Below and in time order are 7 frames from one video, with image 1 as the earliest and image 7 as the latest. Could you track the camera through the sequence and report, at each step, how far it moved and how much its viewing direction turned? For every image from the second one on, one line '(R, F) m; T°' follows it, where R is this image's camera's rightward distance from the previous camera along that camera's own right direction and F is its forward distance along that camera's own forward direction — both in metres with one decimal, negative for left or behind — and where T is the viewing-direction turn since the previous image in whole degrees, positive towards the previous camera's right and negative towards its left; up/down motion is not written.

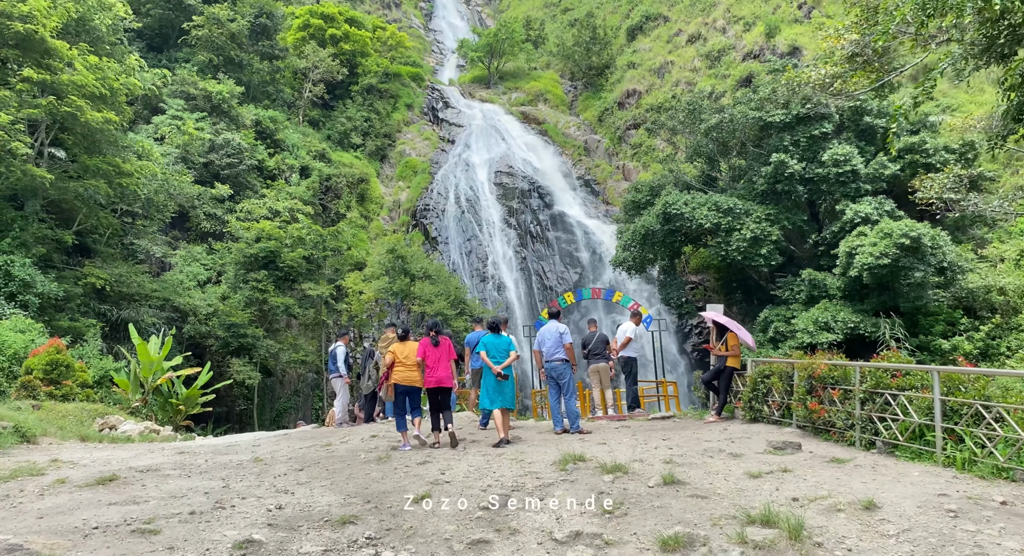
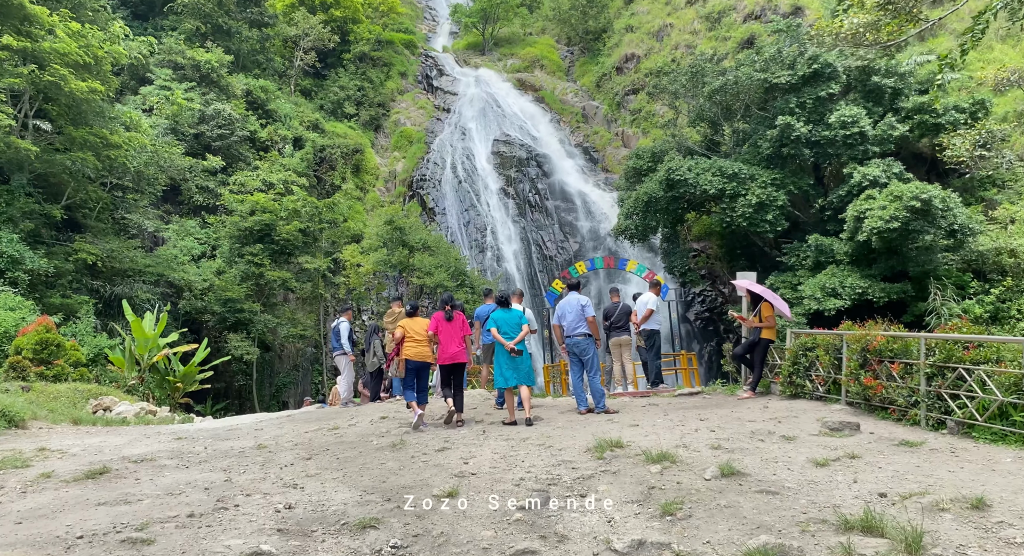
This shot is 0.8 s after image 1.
(-0.1, +0.2) m; 0°
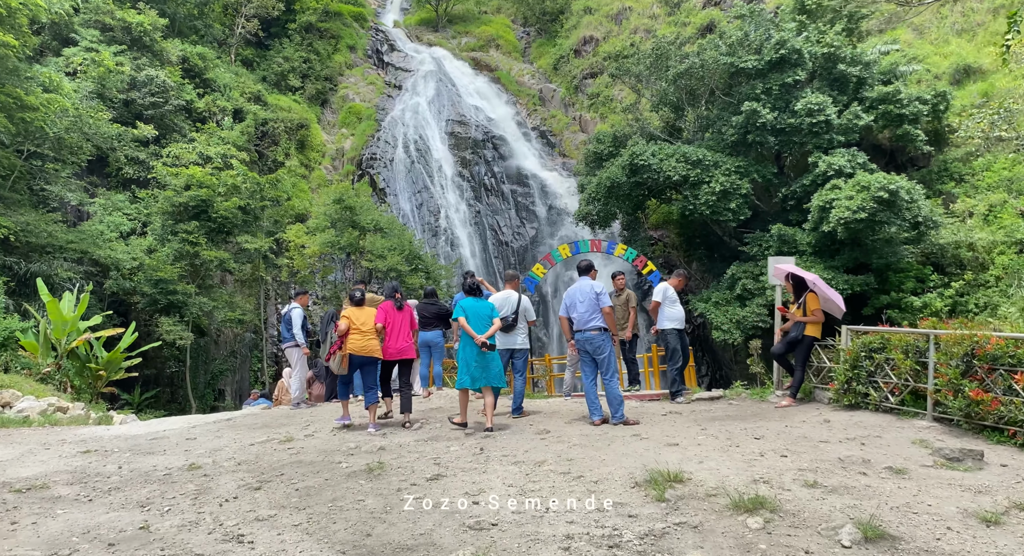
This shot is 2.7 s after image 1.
(-0.2, +0.5) m; +5°
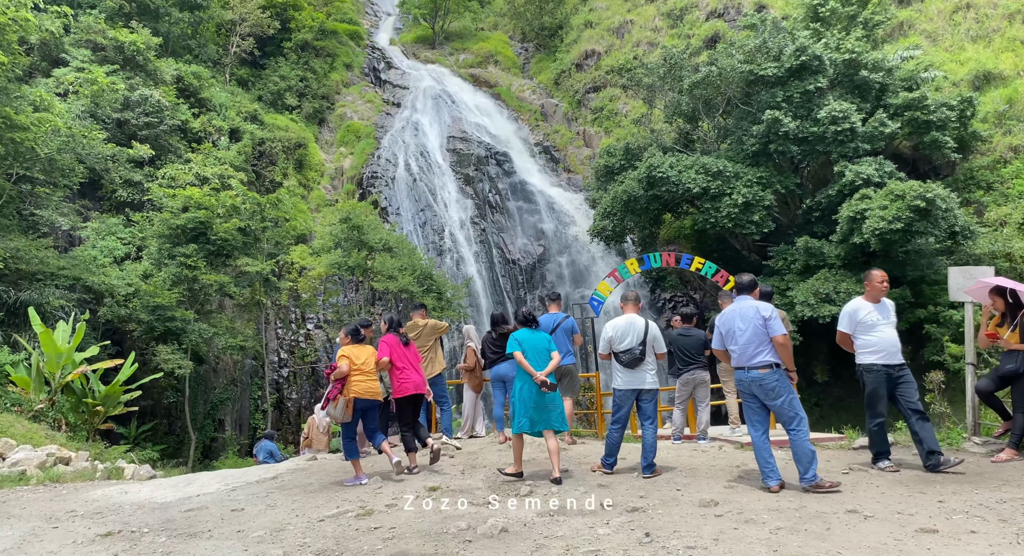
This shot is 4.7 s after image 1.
(-0.5, +0.5) m; +1°
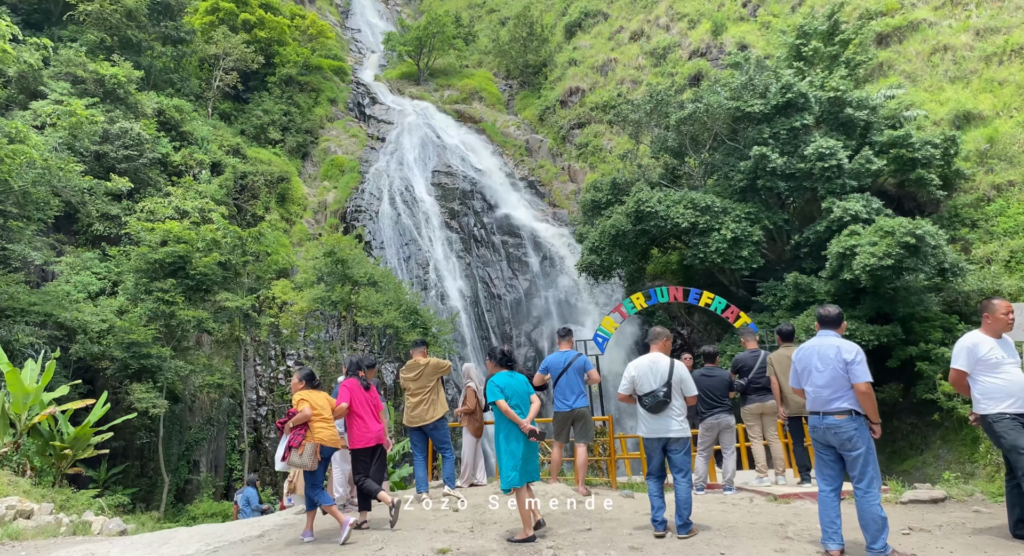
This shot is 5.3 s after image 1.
(-0.2, +0.2) m; +2°
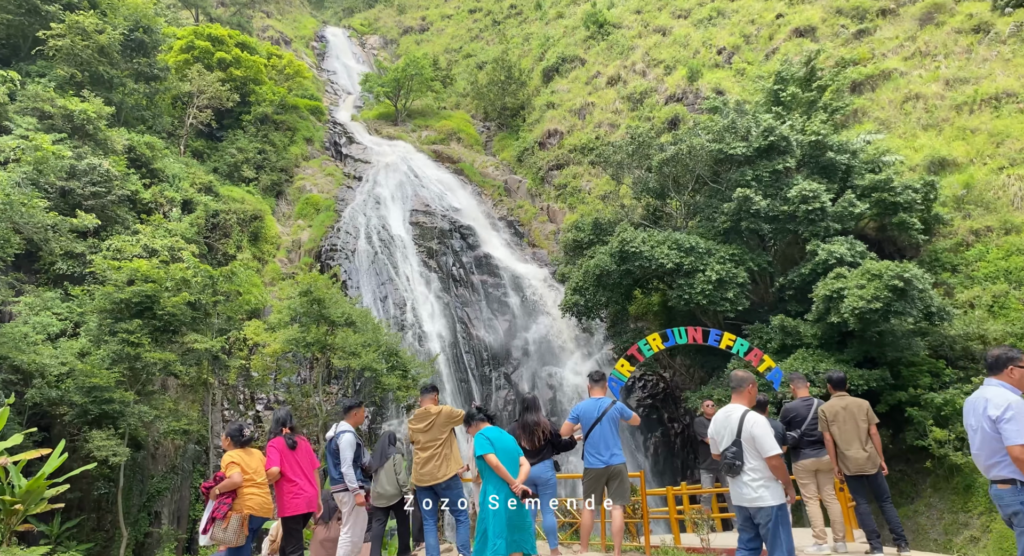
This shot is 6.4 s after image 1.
(-0.3, +0.2) m; +3°
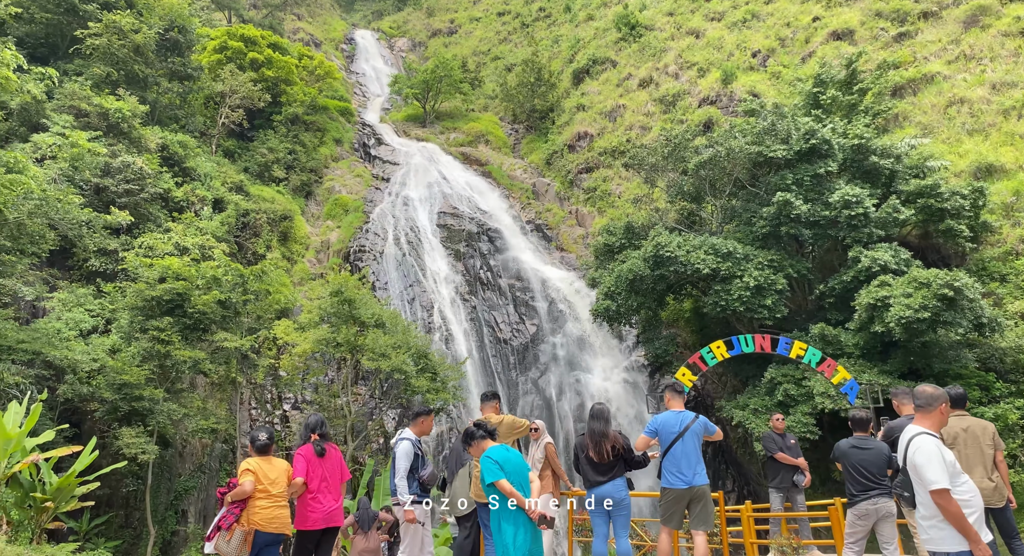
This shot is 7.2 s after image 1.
(-0.3, +0.2) m; -2°
